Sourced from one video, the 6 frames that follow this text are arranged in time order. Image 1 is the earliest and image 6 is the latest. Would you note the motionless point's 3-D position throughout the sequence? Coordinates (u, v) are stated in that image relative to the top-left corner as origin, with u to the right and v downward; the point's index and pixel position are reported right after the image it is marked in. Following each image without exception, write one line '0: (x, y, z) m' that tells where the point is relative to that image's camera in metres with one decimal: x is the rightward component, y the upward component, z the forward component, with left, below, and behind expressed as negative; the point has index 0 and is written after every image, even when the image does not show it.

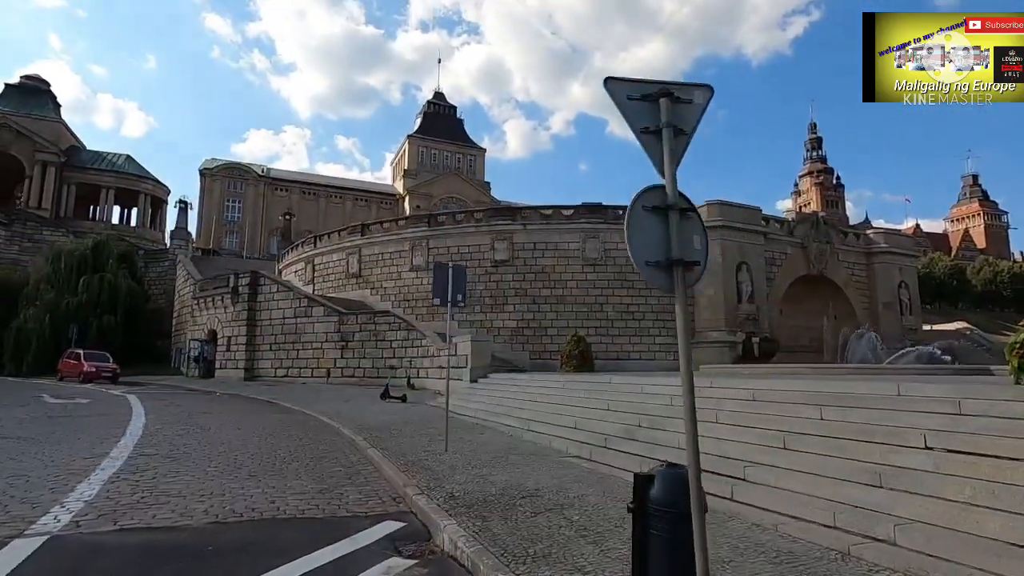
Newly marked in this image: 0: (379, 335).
0: (-4.4, -1.6, +18.6) m
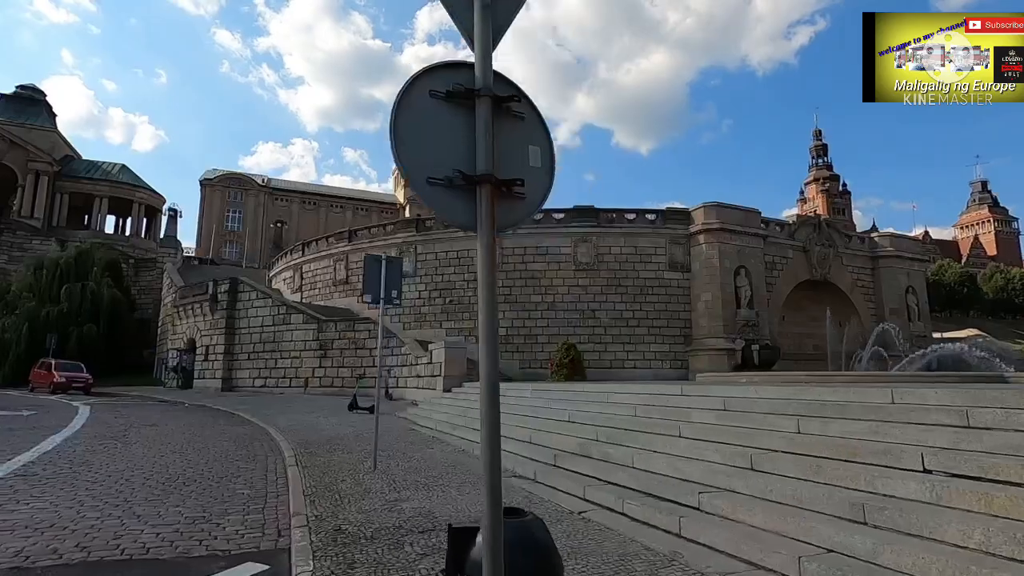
0: (-4.9, -1.8, +17.8) m
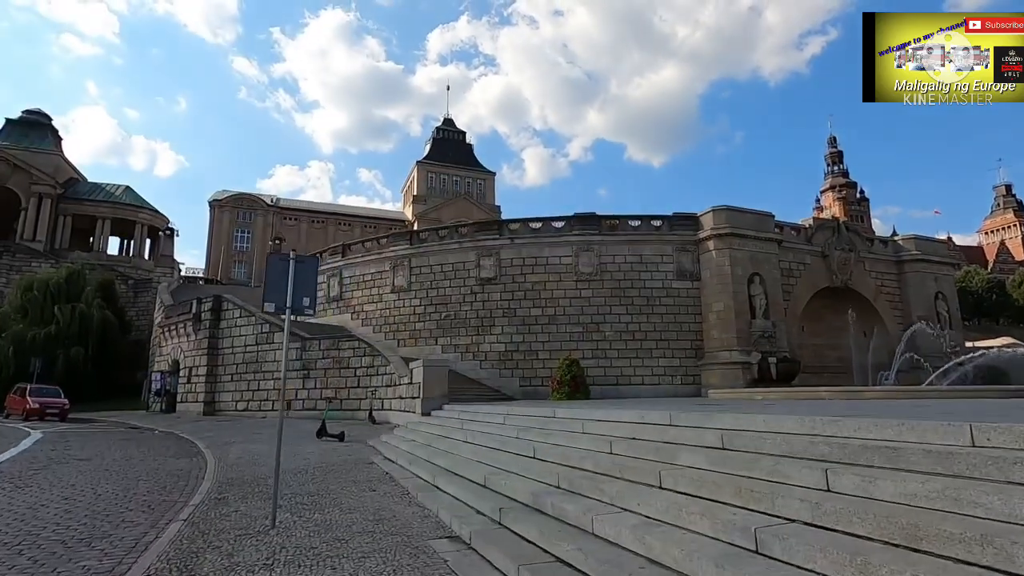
0: (-5.0, -2.2, +16.6) m
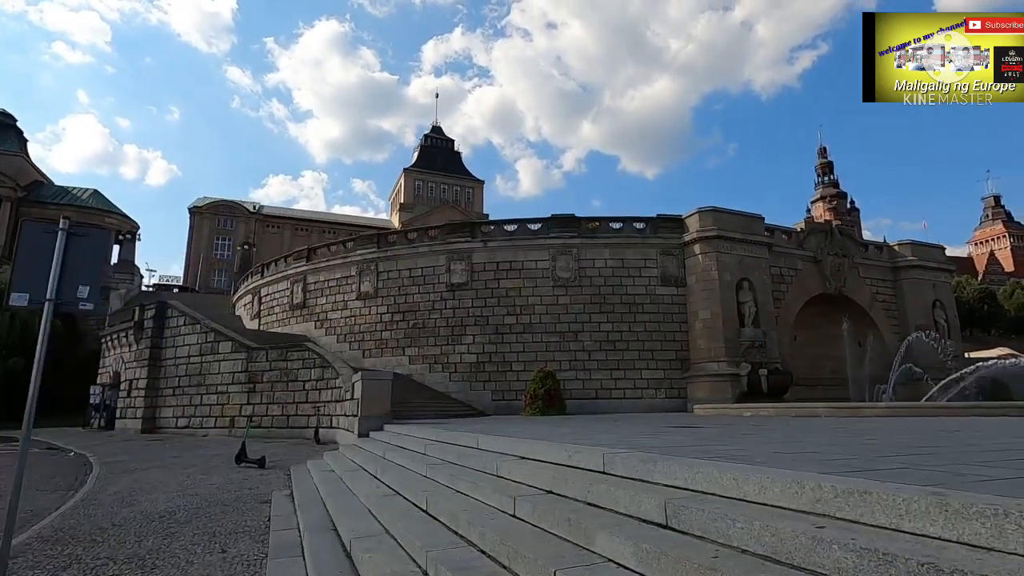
0: (-6.0, -2.3, +15.0) m
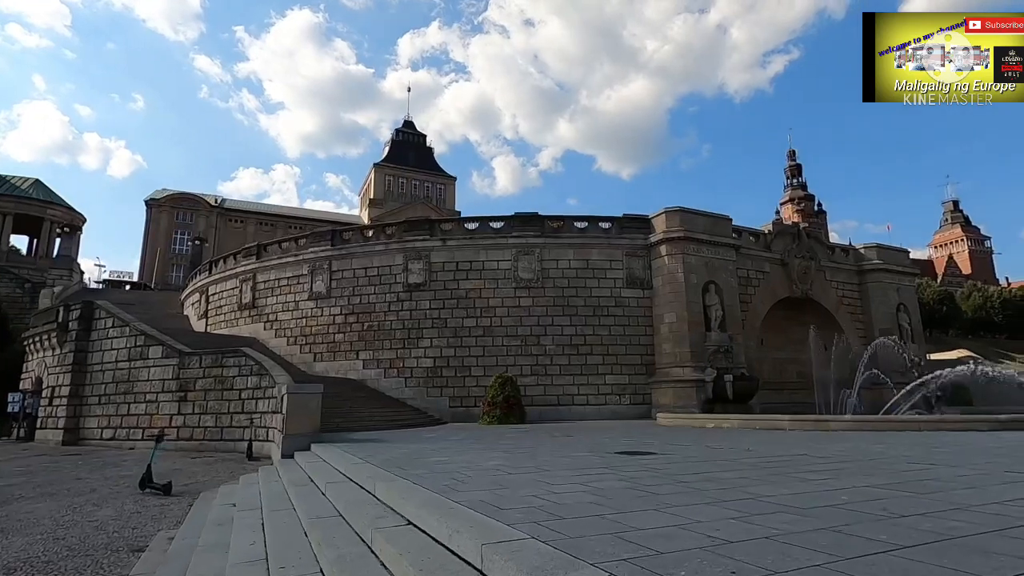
0: (-7.1, -2.4, +13.8) m
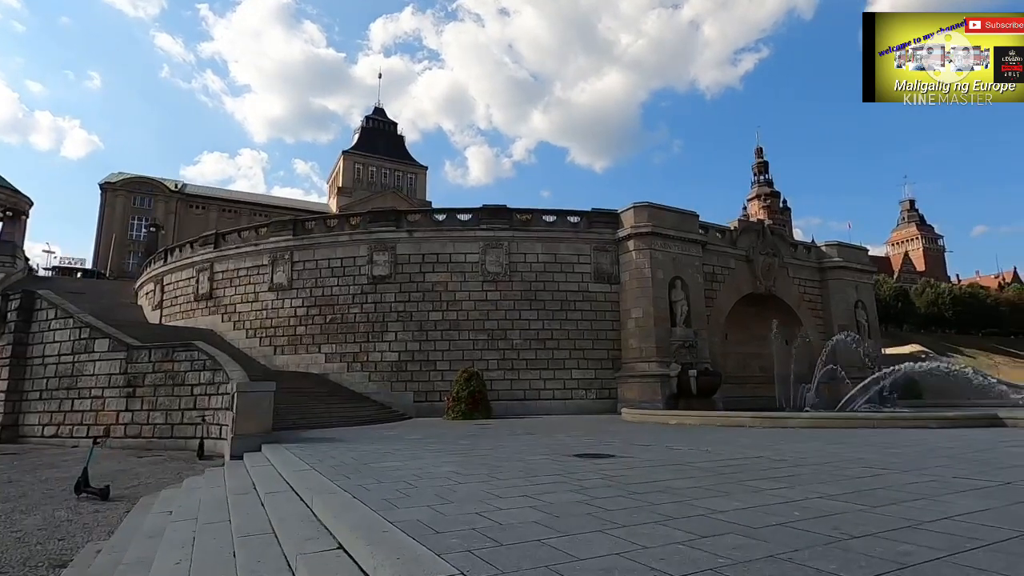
0: (-8.0, -2.1, +13.3) m
